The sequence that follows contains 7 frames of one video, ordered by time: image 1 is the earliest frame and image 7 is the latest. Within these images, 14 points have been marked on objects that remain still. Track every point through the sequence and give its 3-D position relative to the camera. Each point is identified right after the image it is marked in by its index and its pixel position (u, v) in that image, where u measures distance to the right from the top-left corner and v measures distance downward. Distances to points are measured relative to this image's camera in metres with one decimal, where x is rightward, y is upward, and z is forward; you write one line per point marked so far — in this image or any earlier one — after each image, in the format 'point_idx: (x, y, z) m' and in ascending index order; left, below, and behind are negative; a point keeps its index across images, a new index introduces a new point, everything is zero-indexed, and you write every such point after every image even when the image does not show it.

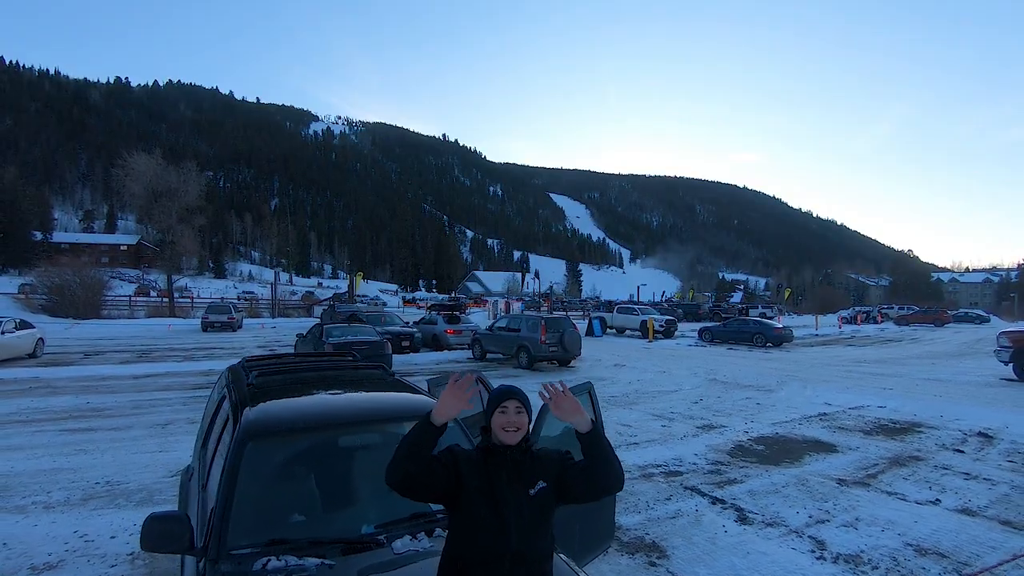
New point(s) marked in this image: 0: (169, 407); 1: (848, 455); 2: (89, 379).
0: (-4.8, -1.7, +8.0) m
1: (+3.4, -1.7, +5.7) m
2: (-7.6, -1.7, +10.3) m
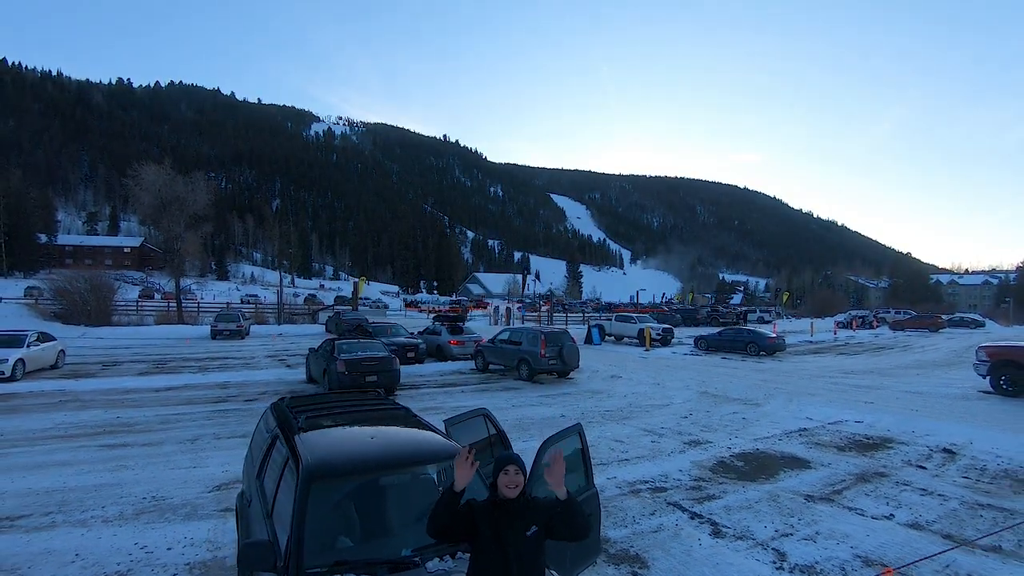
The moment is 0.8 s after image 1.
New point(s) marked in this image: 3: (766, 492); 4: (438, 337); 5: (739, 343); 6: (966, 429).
0: (-4.8, -2.0, +8.6) m
1: (+3.4, -2.0, +6.3) m
2: (-7.6, -2.0, +10.9) m
3: (+2.6, -2.0, +5.6) m
4: (-2.2, -1.5, +16.5) m
5: (+7.9, -1.9, +19.6) m
6: (+6.8, -2.1, +8.4) m
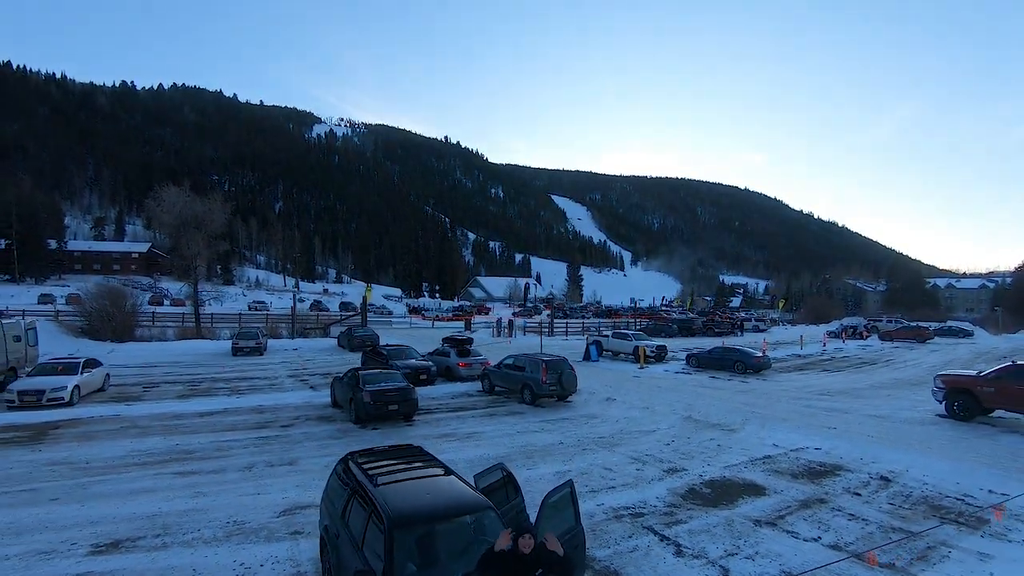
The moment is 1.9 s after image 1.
0: (-4.7, -2.8, +9.9) m
1: (+3.5, -2.9, +7.7) m
2: (-7.5, -2.8, +12.2) m
3: (+2.6, -2.8, +7.0) m
4: (-2.1, -2.3, +17.9) m
5: (+8.0, -2.7, +21.0) m
6: (+6.9, -2.9, +9.7) m
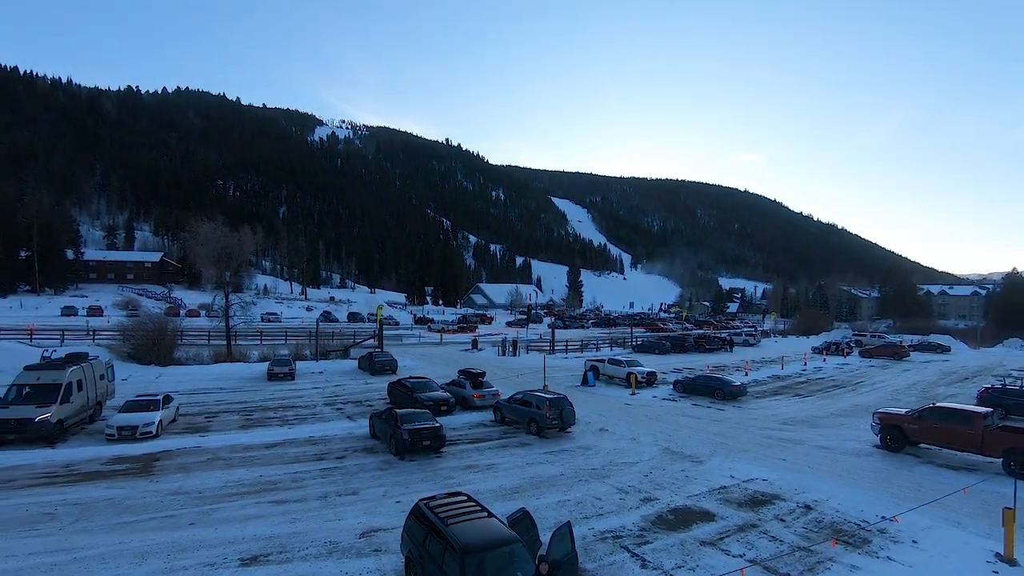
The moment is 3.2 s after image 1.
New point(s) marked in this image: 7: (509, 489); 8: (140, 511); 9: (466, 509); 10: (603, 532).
0: (-4.4, -4.3, +12.7) m
1: (+3.8, -4.3, +10.4) m
2: (-7.2, -4.3, +15.0) m
3: (+2.9, -4.3, +9.7) m
4: (-1.8, -3.7, +20.6) m
5: (+8.3, -4.2, +23.7) m
6: (+7.1, -4.4, +12.5) m
7: (-0.1, -4.4, +12.2) m
8: (-7.1, -4.3, +10.8) m
9: (-0.7, -3.1, +7.8) m
10: (+1.6, -4.3, +10.0) m
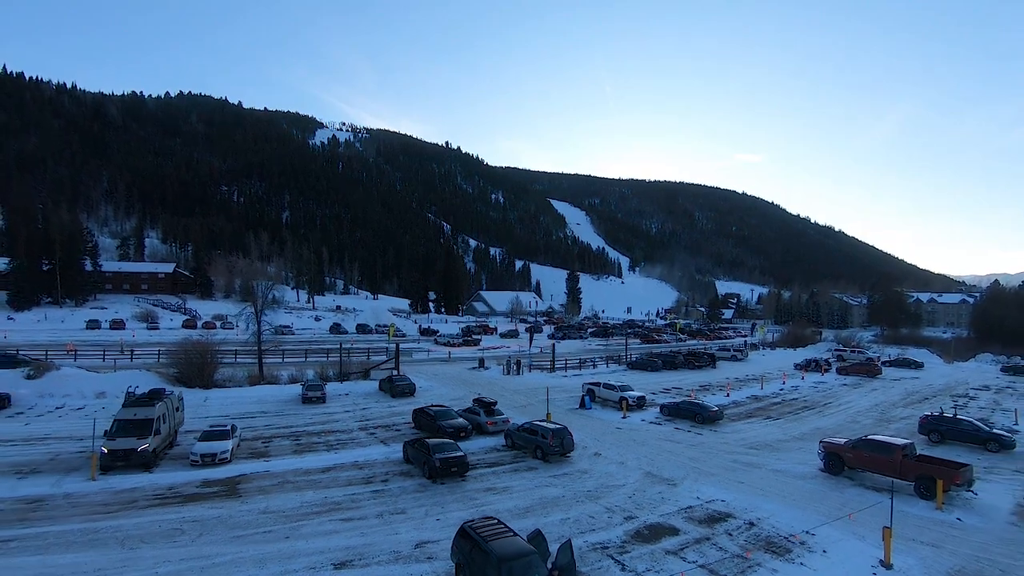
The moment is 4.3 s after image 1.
0: (-4.1, -6.1, +16.1) m
1: (+4.1, -6.1, +13.9) m
2: (-6.9, -6.1, +18.4) m
3: (+3.3, -6.1, +13.2) m
4: (-1.5, -5.5, +24.1) m
5: (+8.6, -6.0, +27.2) m
6: (+7.5, -6.2, +15.9) m
7: (+0.3, -6.1, +15.7) m
8: (-6.7, -6.0, +14.2) m
9: (-0.3, -4.9, +11.2) m
10: (+2.0, -6.1, +13.4) m
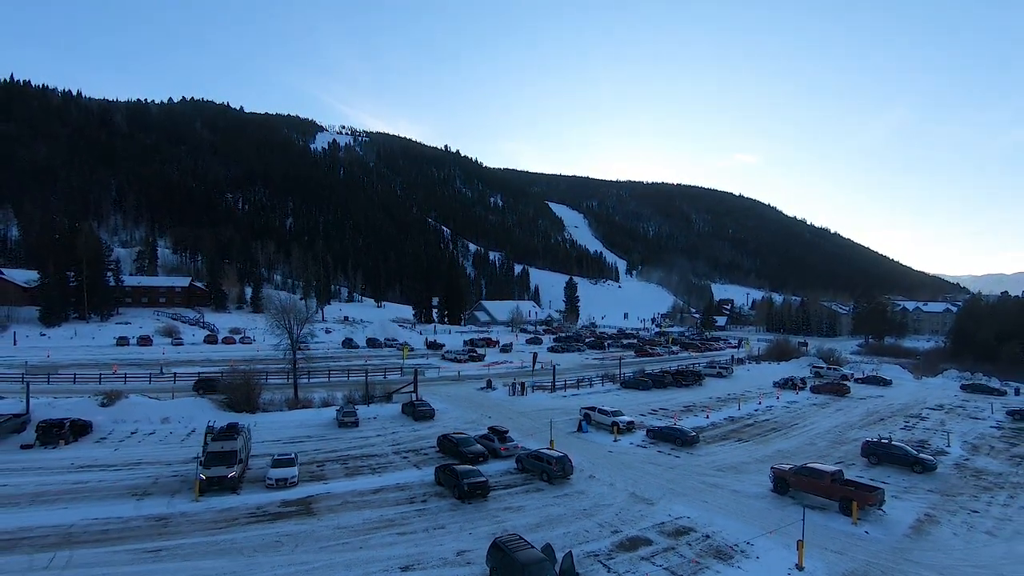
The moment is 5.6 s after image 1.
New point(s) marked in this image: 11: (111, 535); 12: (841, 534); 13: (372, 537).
0: (-3.6, -8.5, +20.8) m
1: (+4.7, -8.5, +18.6) m
2: (-6.4, -8.5, +23.1) m
3: (+3.8, -8.5, +17.9) m
4: (-1.0, -7.9, +28.8) m
5: (+9.0, -8.4, +31.9) m
6: (+8.0, -8.6, +20.7) m
7: (+0.8, -8.6, +20.4) m
8: (-6.2, -8.4, +19.0) m
9: (+0.2, -7.3, +16.0) m
10: (+2.5, -8.5, +18.2) m
11: (-13.4, -8.3, +18.9) m
12: (+11.5, -8.6, +19.8) m
13: (-4.8, -8.5, +19.2) m
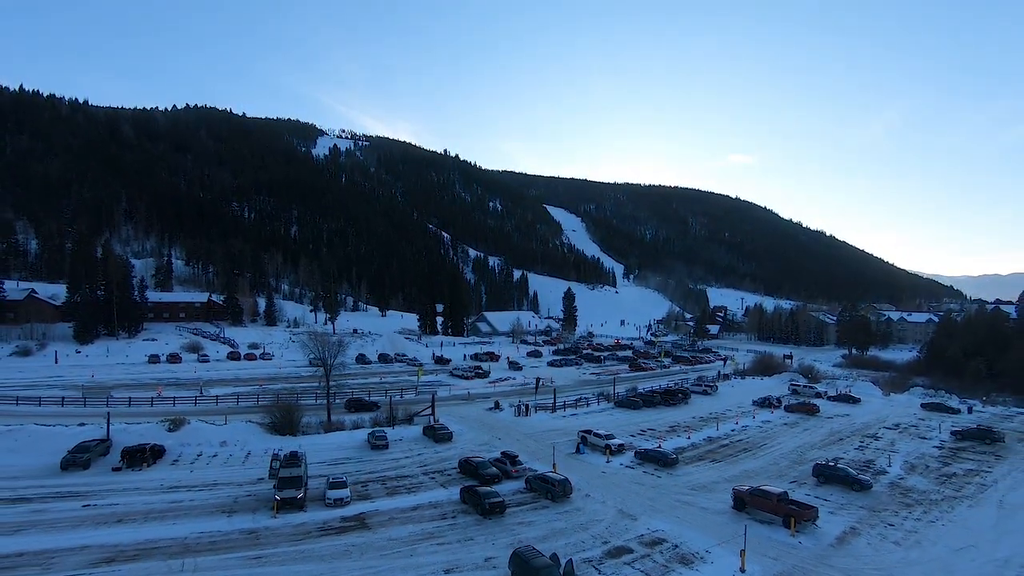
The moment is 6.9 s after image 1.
0: (-3.0, -11.5, +26.6) m
1: (+5.3, -11.5, +24.4) m
2: (-5.8, -11.4, +28.8) m
3: (+4.4, -11.5, +23.7) m
4: (-0.5, -10.9, +34.5) m
5: (+9.6, -11.4, +37.7) m
6: (+8.6, -11.6, +26.5) m
7: (+1.4, -11.5, +26.2) m
8: (-5.6, -11.4, +24.7) m
9: (+0.8, -10.3, +21.7) m
10: (+3.1, -11.5, +23.9) m
11: (-12.8, -11.2, +24.6) m
12: (+12.1, -11.6, +25.6) m
13: (-4.2, -11.4, +24.9) m
